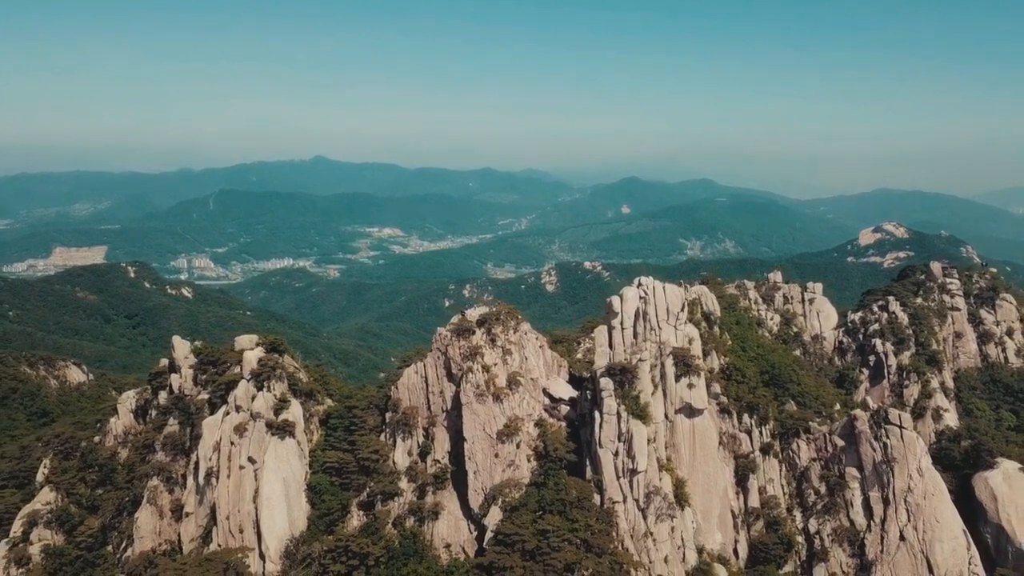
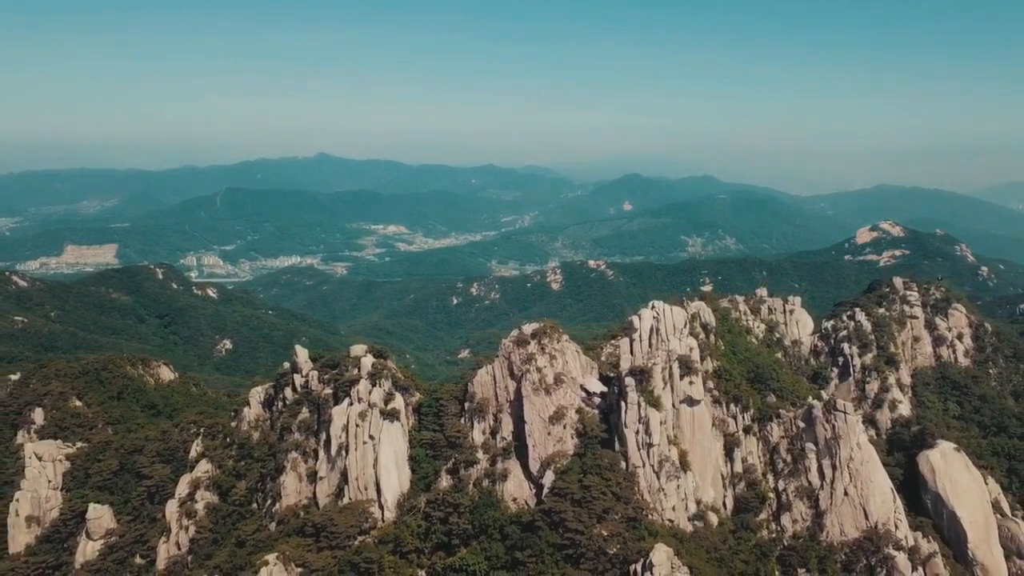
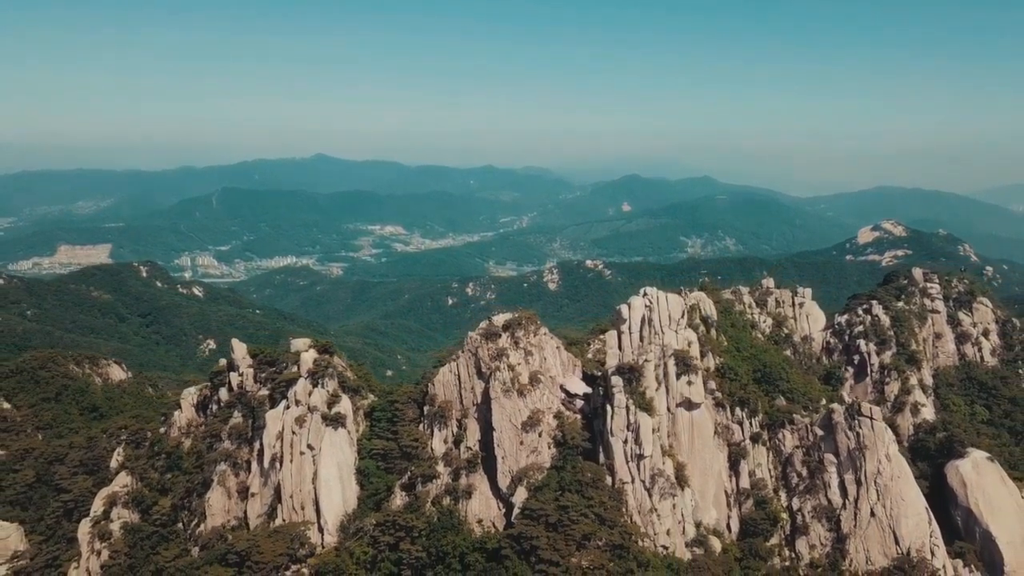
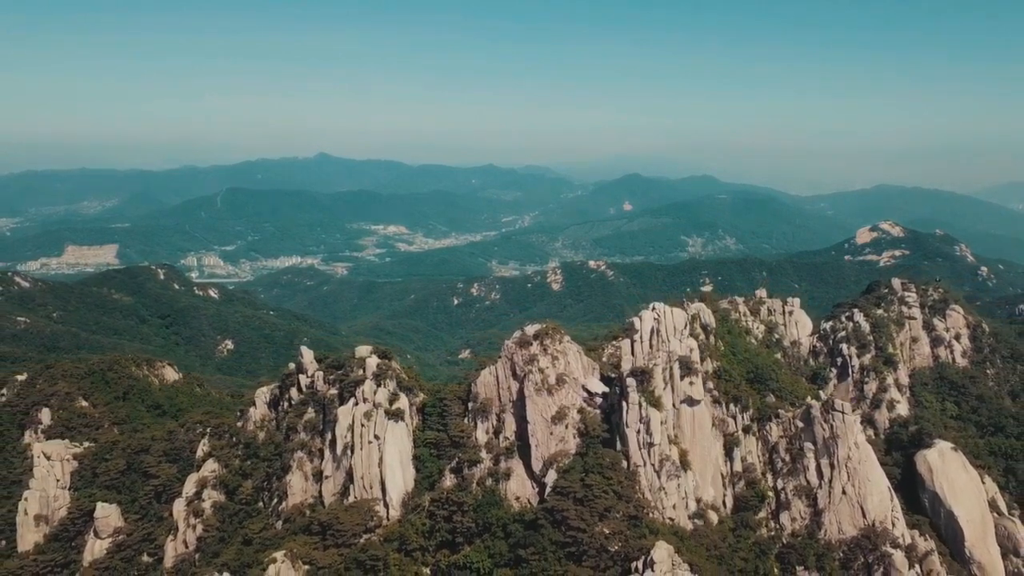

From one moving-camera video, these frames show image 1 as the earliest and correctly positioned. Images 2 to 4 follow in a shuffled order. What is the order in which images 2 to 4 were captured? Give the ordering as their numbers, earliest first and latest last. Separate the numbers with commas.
3, 2, 4
